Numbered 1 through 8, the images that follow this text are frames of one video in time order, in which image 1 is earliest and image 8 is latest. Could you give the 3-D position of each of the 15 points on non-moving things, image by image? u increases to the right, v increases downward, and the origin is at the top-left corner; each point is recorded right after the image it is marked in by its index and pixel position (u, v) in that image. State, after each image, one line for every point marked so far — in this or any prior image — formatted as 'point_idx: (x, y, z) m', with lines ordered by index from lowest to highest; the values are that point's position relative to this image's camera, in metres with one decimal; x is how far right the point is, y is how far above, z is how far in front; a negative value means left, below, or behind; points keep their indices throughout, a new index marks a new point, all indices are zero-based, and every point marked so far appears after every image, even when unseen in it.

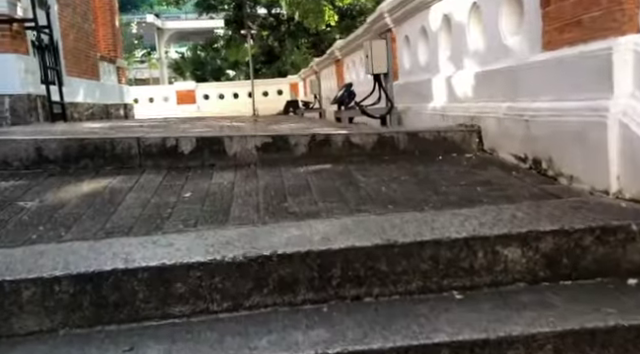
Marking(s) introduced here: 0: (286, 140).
0: (-0.2, +0.2, +3.6) m
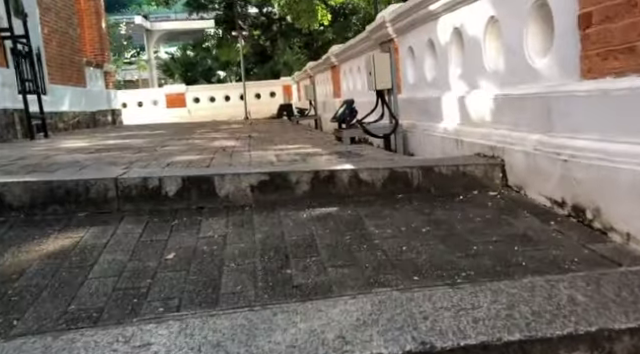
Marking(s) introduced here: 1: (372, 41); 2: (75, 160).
0: (-0.2, 0.0, +3.2) m
1: (+0.5, +1.3, +6.8) m
2: (-1.6, +0.1, +4.6) m
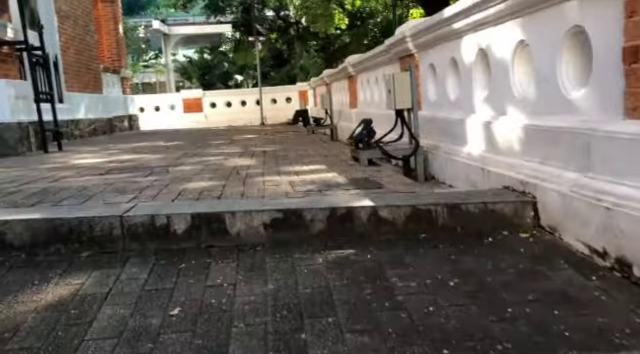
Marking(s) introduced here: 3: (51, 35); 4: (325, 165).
0: (-0.1, -0.2, +3.0) m
1: (+0.7, +1.1, +6.6) m
2: (-1.4, -0.1, +4.4) m
3: (-5.0, +2.6, +13.4) m
4: (0.0, +0.1, +5.3) m
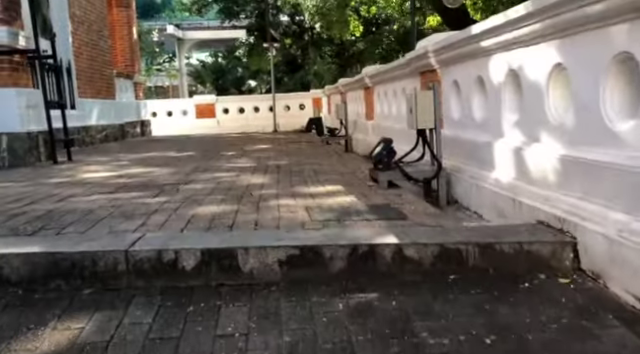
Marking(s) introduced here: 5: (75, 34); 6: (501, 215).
0: (0.0, -0.3, +2.8) m
1: (+0.8, +1.0, +6.4) m
2: (-1.3, -0.2, +4.2) m
3: (-4.7, +2.5, +13.2) m
4: (+0.1, -0.1, +5.1) m
5: (-4.8, +2.8, +14.0) m
6: (+0.9, -0.2, +3.7) m
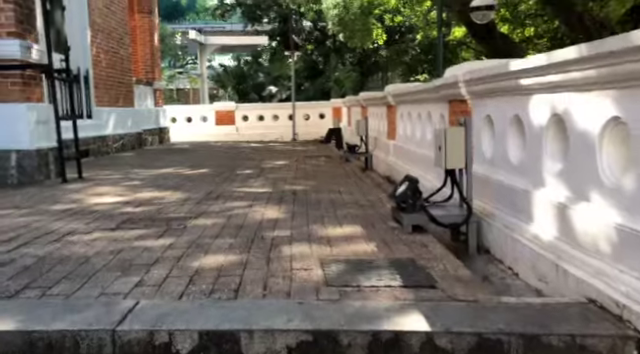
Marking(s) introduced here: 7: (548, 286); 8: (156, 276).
0: (0.0, -0.5, +2.4) m
1: (+1.0, +0.7, +6.0) m
2: (-1.3, -0.4, +3.8) m
3: (-4.3, +2.3, +13.0) m
4: (+0.3, -0.3, +4.7) m
5: (-4.3, +2.6, +13.8) m
6: (+1.0, -0.5, +3.3) m
7: (+1.0, -0.5, +3.2) m
8: (-0.7, -0.5, +3.2) m
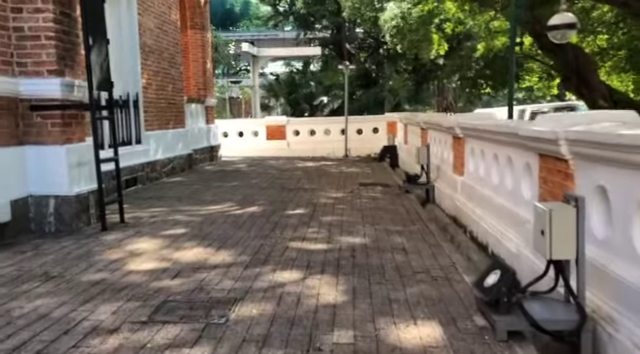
0: (+0.3, -1.0, +1.5) m
1: (+1.5, +0.2, +5.1) m
2: (-0.9, -0.9, +3.1) m
3: (-3.3, +1.8, +12.4) m
4: (+0.6, -0.8, +3.8) m
5: (-3.3, +2.0, +13.2) m
6: (+1.3, -0.9, +2.4) m
7: (+1.3, -0.9, +2.3) m
8: (-0.5, -0.9, +2.5) m
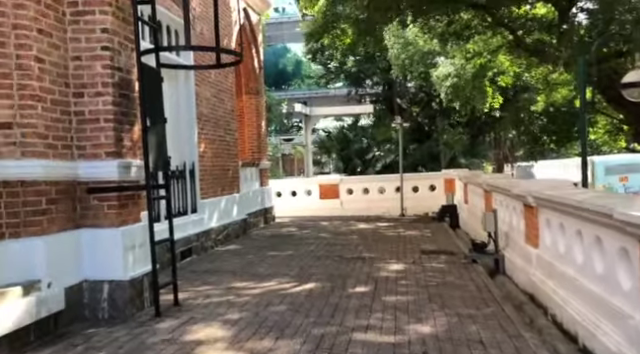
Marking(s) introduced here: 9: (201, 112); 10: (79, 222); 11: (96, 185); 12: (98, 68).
0: (+0.5, -1.3, +1.0) m
1: (+1.9, -0.4, +4.5) m
2: (-0.6, -1.3, +2.6) m
3: (-2.3, +0.6, +12.3) m
4: (+1.0, -1.3, +3.3) m
5: (-2.3, +0.8, +13.1) m
6: (+1.5, -1.3, +1.8) m
7: (+1.5, -1.3, +1.7) m
8: (-0.2, -1.3, +2.0) m
9: (-2.3, +1.2, +13.1) m
10: (-2.4, -0.4, +7.0) m
11: (-2.2, -0.1, +7.0) m
12: (-2.1, +1.0, +6.9) m
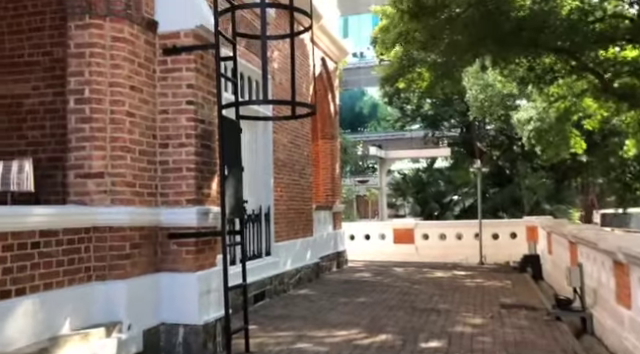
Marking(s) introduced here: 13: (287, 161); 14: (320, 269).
0: (+0.5, -1.5, +0.8) m
1: (+2.3, -0.7, +4.2) m
2: (-0.4, -1.6, +2.5) m
3: (-1.1, -0.2, +12.4) m
4: (+1.3, -1.6, +3.0) m
5: (-0.9, 0.0, +13.2) m
6: (+1.7, -1.5, +1.5) m
7: (+1.7, -1.5, +1.4) m
8: (0.0, -1.5, +1.8) m
9: (-0.9, +0.4, +13.2) m
10: (-1.6, -0.9, +7.1) m
11: (-1.5, -0.5, +7.1) m
12: (-1.4, +0.6, +7.1) m
13: (-0.8, +0.3, +13.9) m
14: (0.0, -2.2, +16.2) m
